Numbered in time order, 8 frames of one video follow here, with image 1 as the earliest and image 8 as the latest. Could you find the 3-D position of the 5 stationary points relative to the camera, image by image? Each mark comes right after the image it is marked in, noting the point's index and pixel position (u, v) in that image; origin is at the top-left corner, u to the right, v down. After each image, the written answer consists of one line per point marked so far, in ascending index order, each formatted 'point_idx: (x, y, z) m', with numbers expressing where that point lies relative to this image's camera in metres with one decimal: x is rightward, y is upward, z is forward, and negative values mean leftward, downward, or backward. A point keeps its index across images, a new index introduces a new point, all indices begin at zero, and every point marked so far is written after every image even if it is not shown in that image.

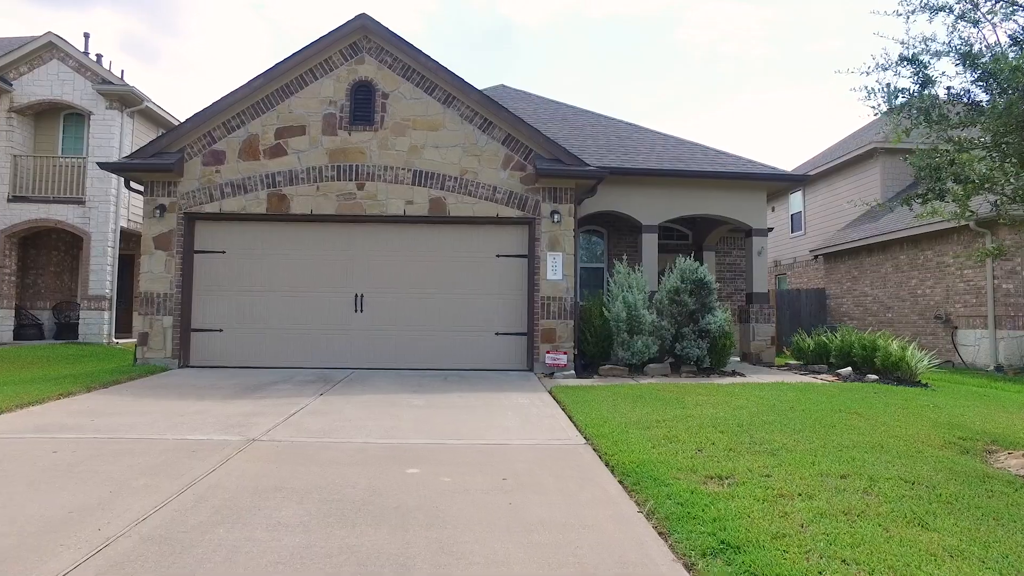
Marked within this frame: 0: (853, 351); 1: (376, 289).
0: (+4.9, -0.9, +9.4) m
1: (-2.0, 0.0, +9.8) m
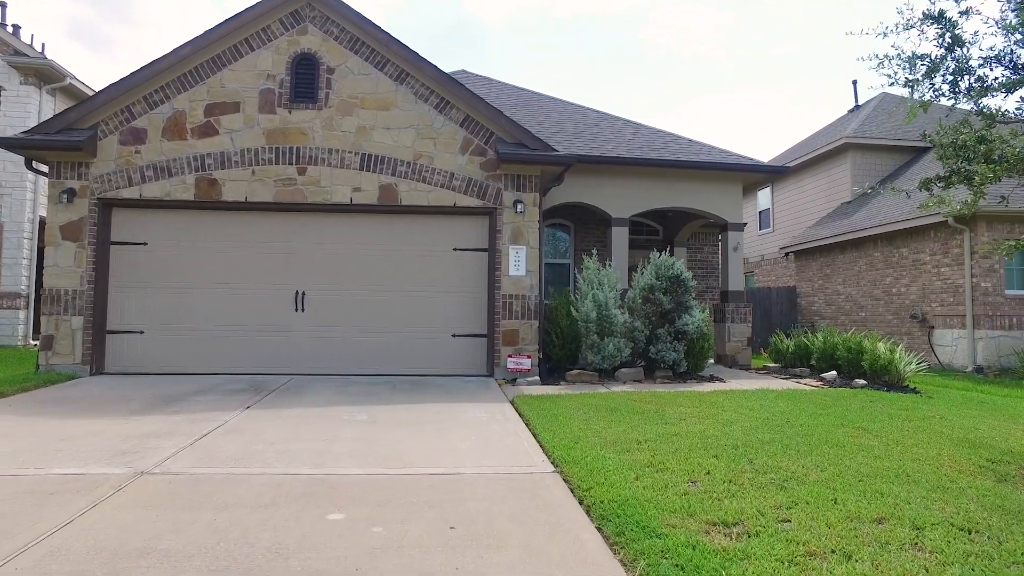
0: (+4.3, -0.9, +8.8) m
1: (-2.6, 0.0, +8.8) m
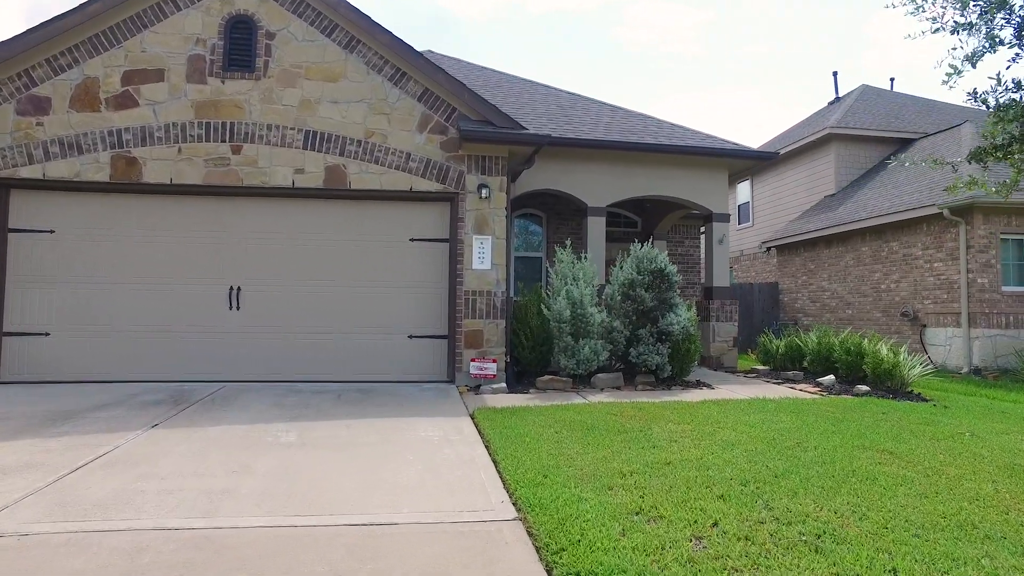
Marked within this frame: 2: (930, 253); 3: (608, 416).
0: (+3.9, -0.8, +8.0) m
1: (-3.0, +0.1, +7.7) m
2: (+7.2, +0.6, +11.4) m
3: (+0.8, -1.0, +5.3) m
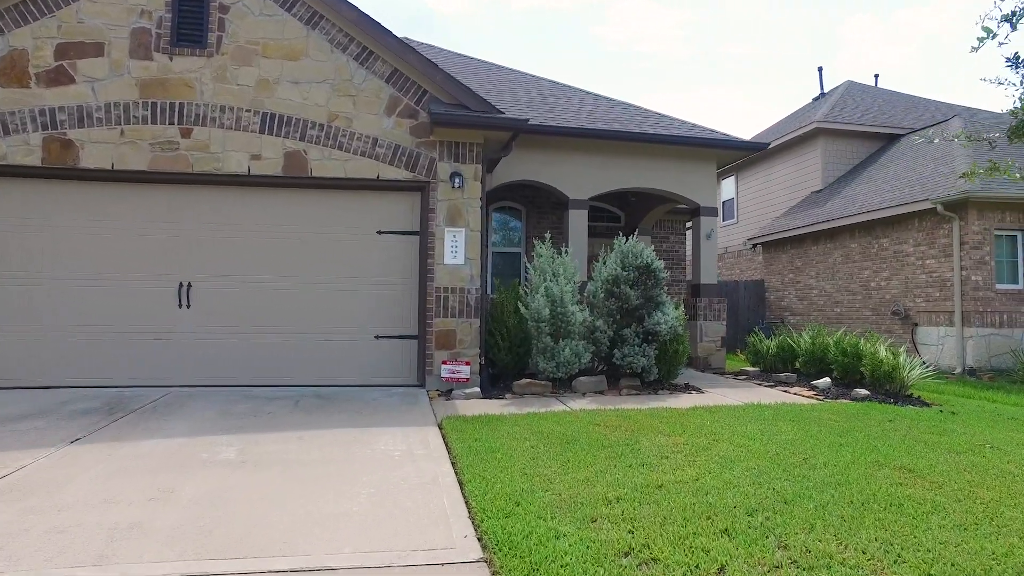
0: (+3.6, -0.8, +7.5) m
1: (-3.3, +0.1, +7.1) m
2: (+6.9, +0.6, +11.0) m
3: (+0.6, -1.0, +4.8) m
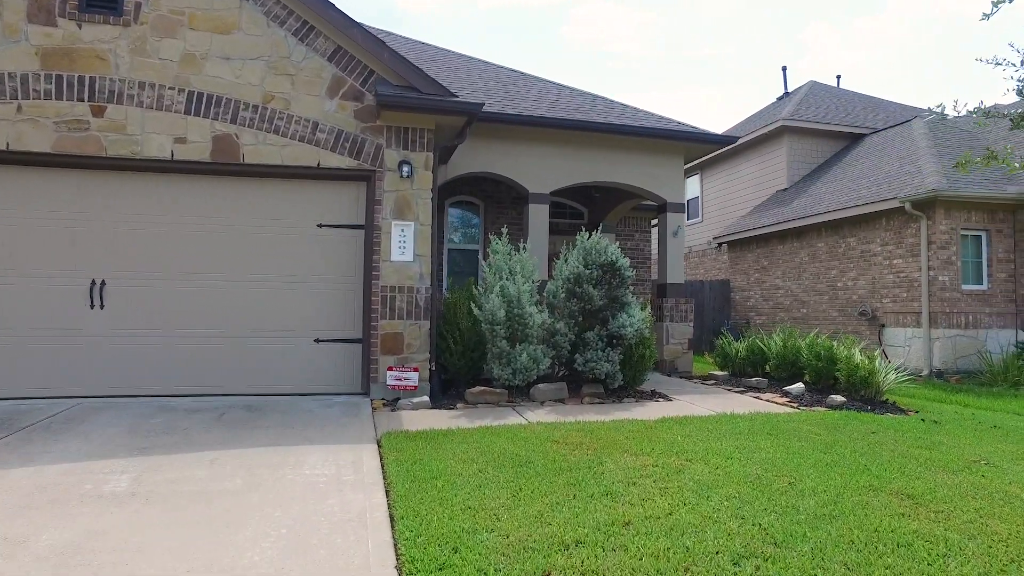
0: (+3.1, -0.8, +7.2) m
1: (-3.7, +0.1, +6.3) m
2: (+6.2, +0.6, +10.8) m
3: (+0.2, -1.0, +4.2) m
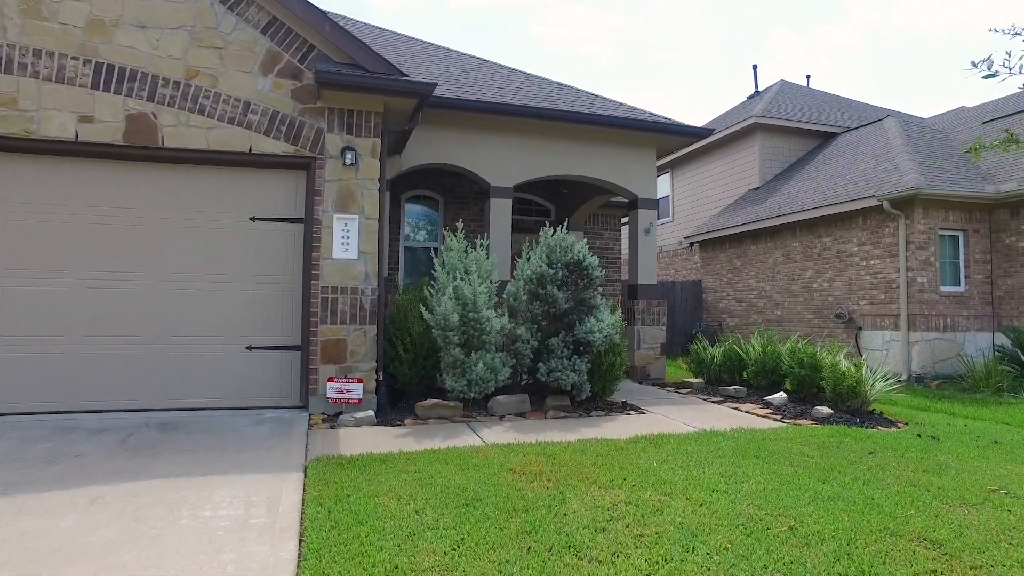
0: (+2.7, -0.8, +6.6) m
1: (-4.1, +0.1, +5.5) m
2: (+5.6, +0.6, +10.4) m
3: (-0.1, -1.0, +3.6) m
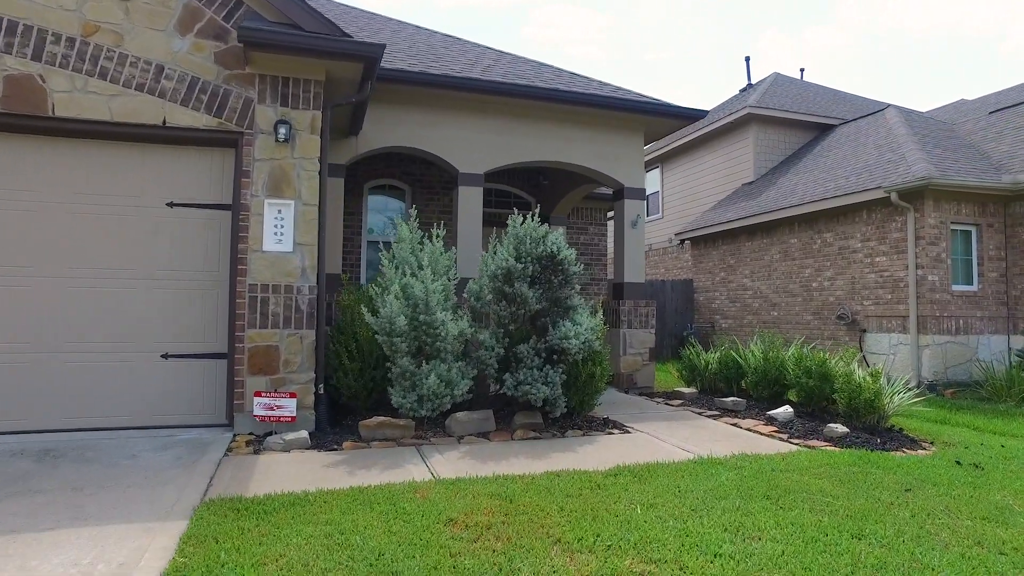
0: (+2.4, -0.8, +5.8) m
1: (-4.4, +0.2, +4.6) m
2: (+5.2, +0.6, +9.6) m
3: (-0.3, -1.0, +2.7) m
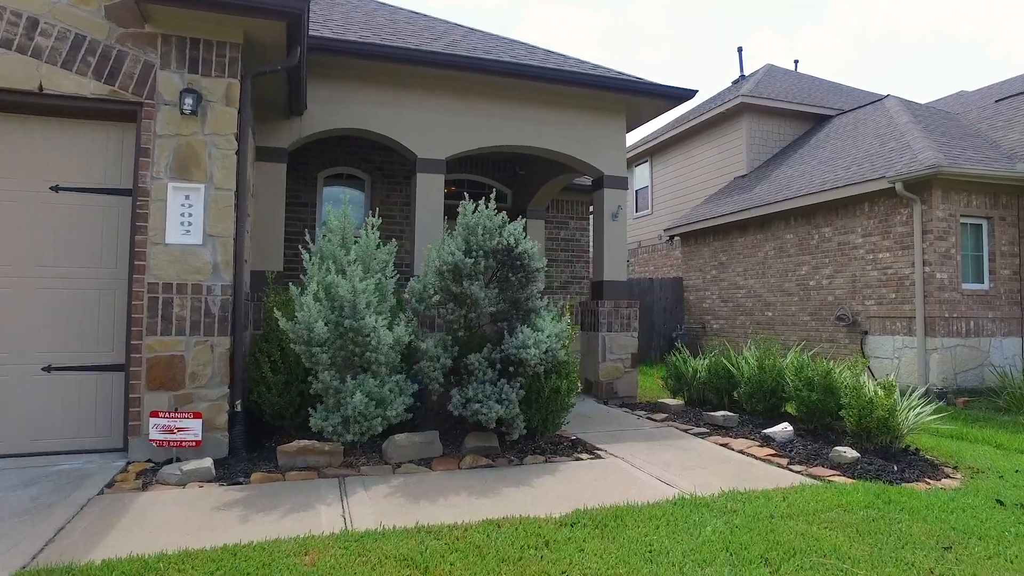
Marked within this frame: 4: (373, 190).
0: (+2.1, -0.8, +5.1) m
1: (-4.7, +0.2, +3.8) m
2: (+4.9, +0.6, +8.9) m
3: (-0.6, -1.0, +2.0) m
4: (-1.6, +1.1, +7.5) m
